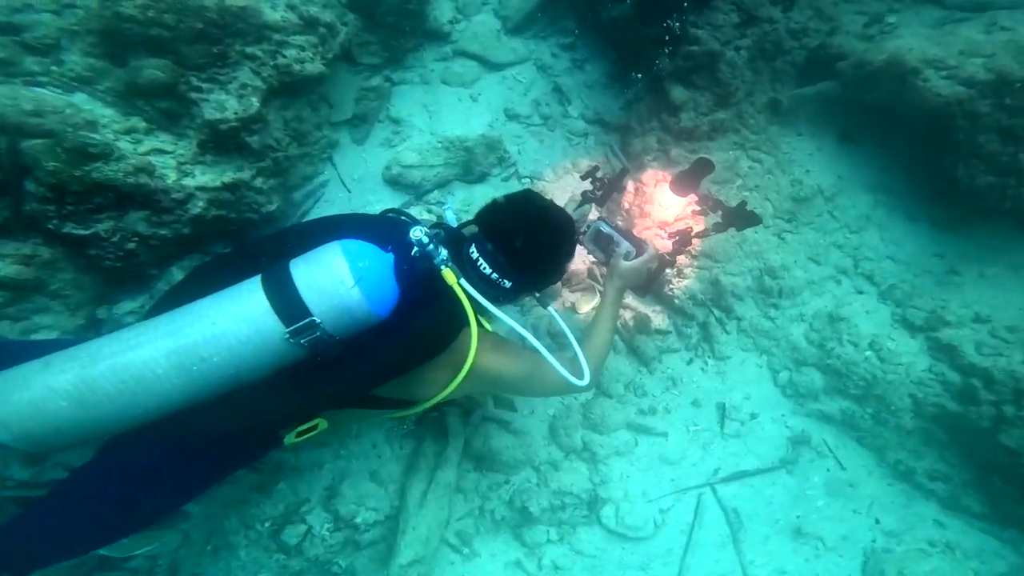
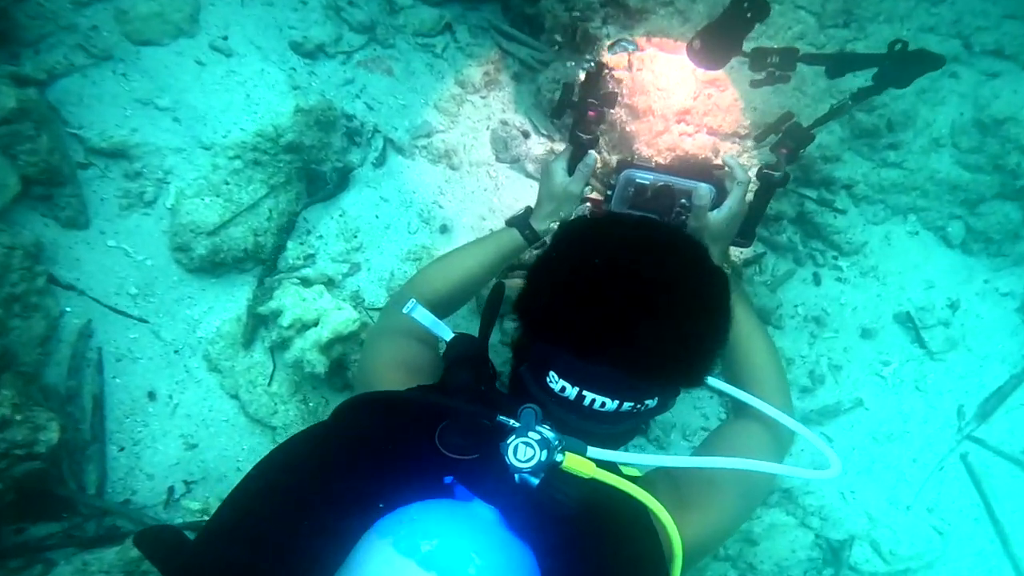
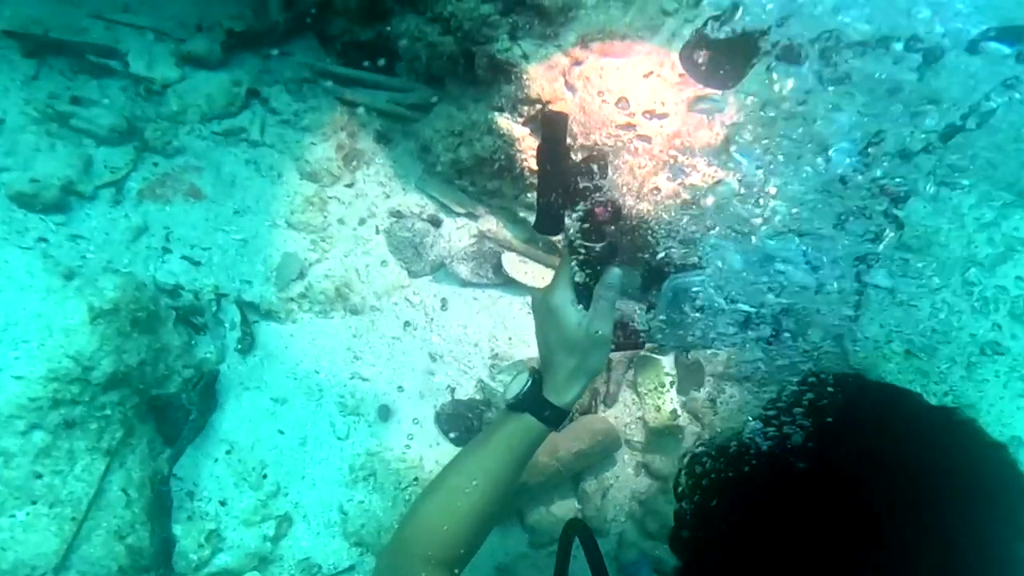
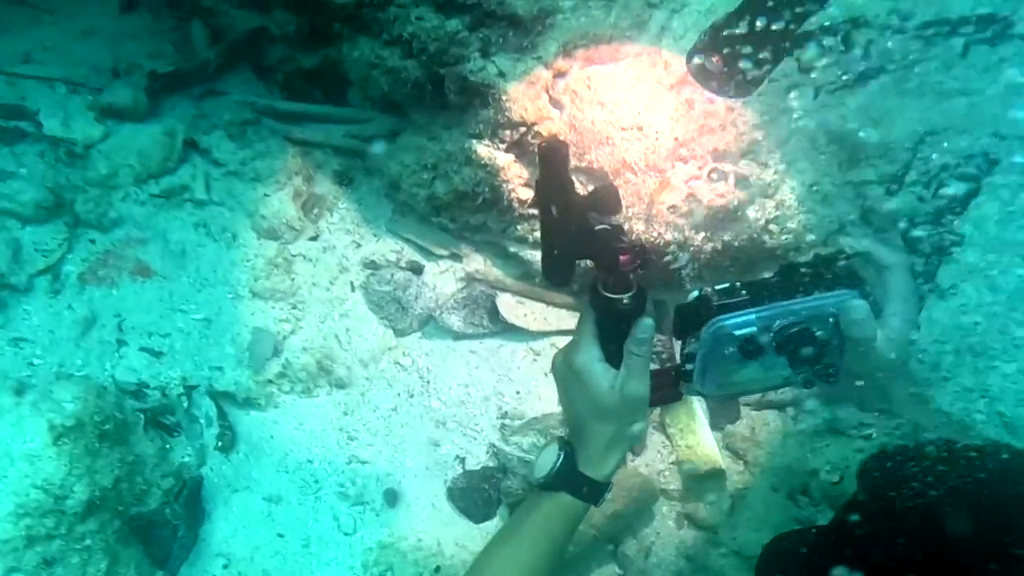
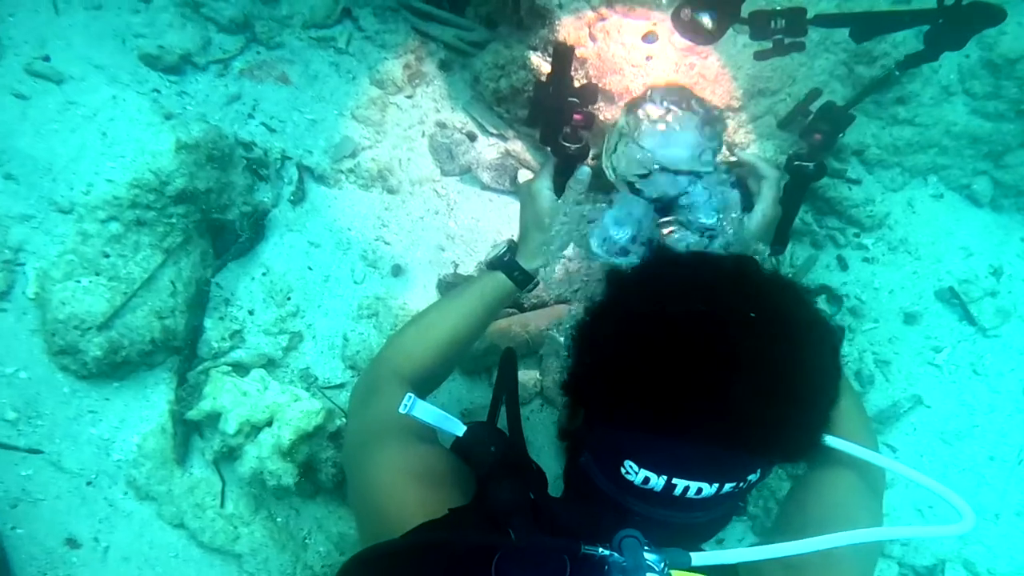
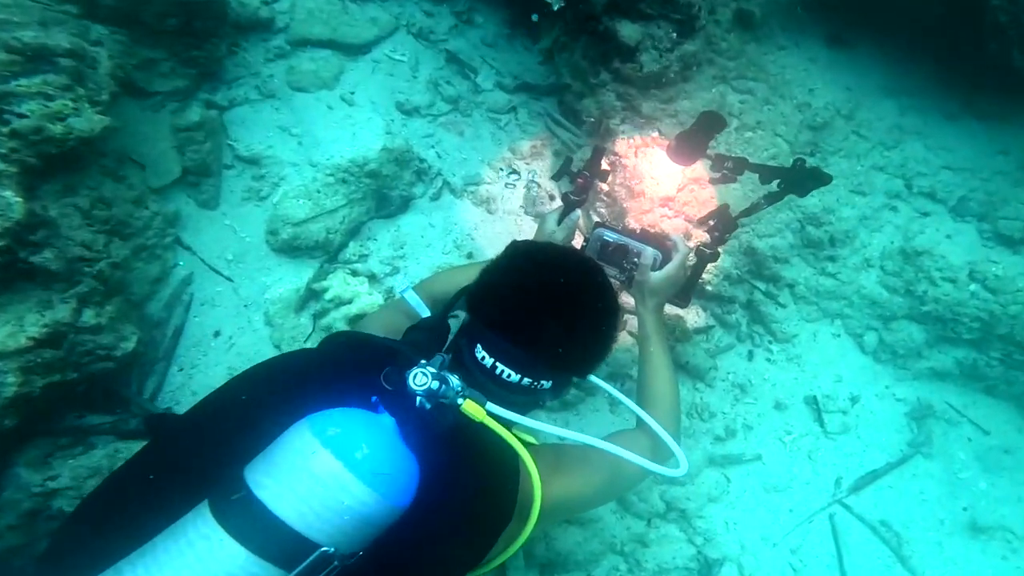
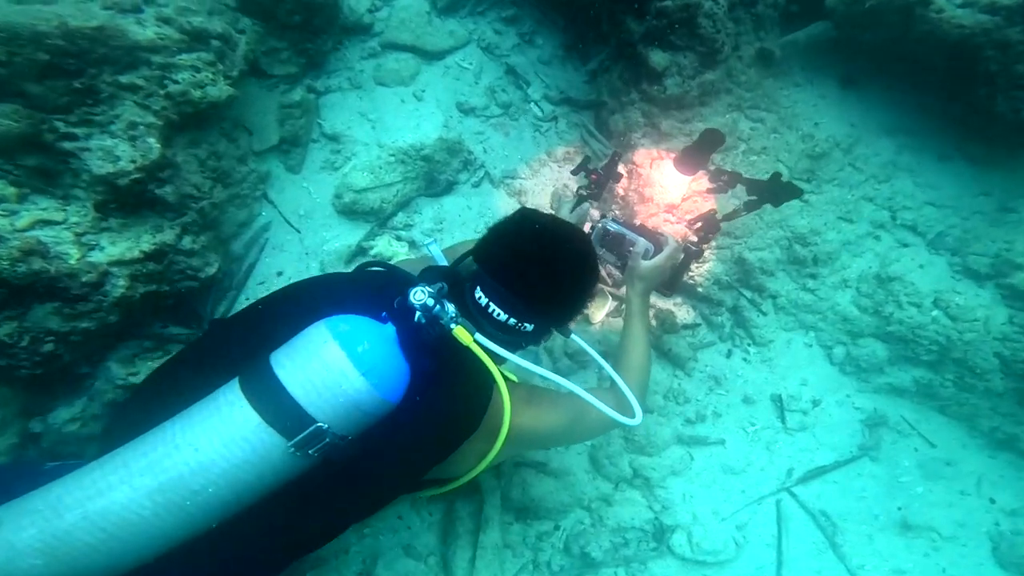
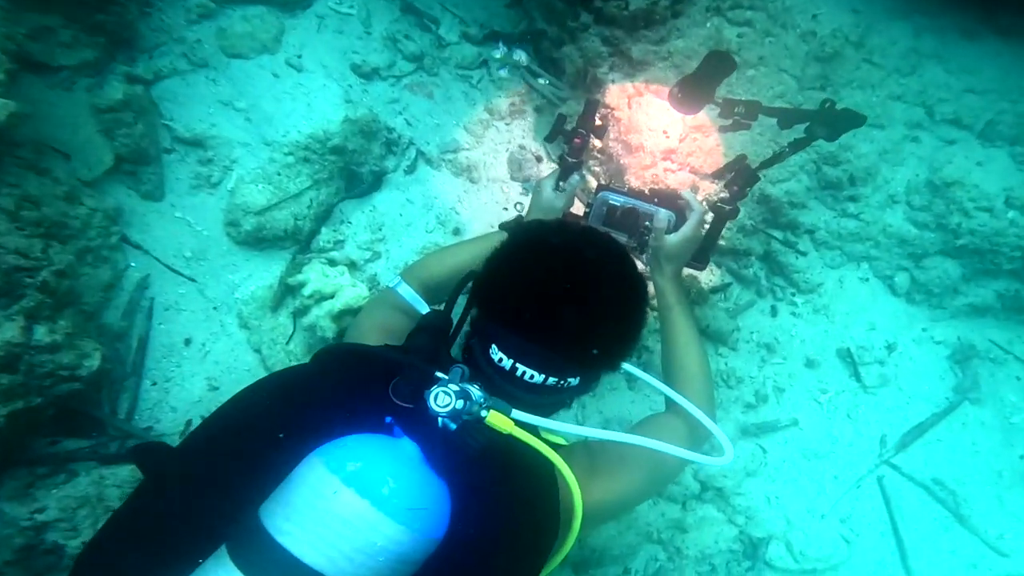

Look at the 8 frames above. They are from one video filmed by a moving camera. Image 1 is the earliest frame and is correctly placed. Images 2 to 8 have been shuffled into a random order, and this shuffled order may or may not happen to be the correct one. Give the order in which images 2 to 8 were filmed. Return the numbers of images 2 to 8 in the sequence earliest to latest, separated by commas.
7, 6, 8, 2, 5, 3, 4
